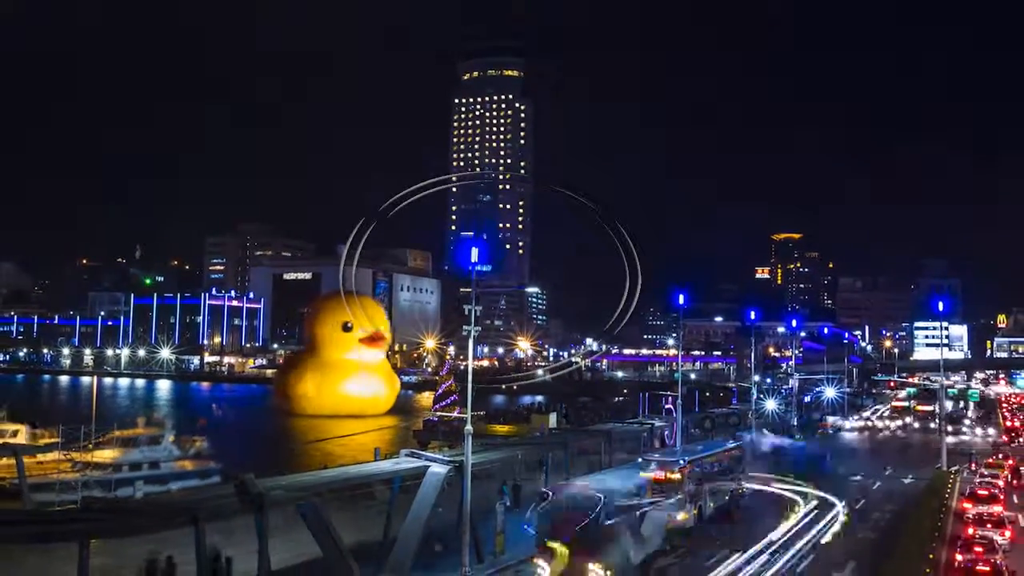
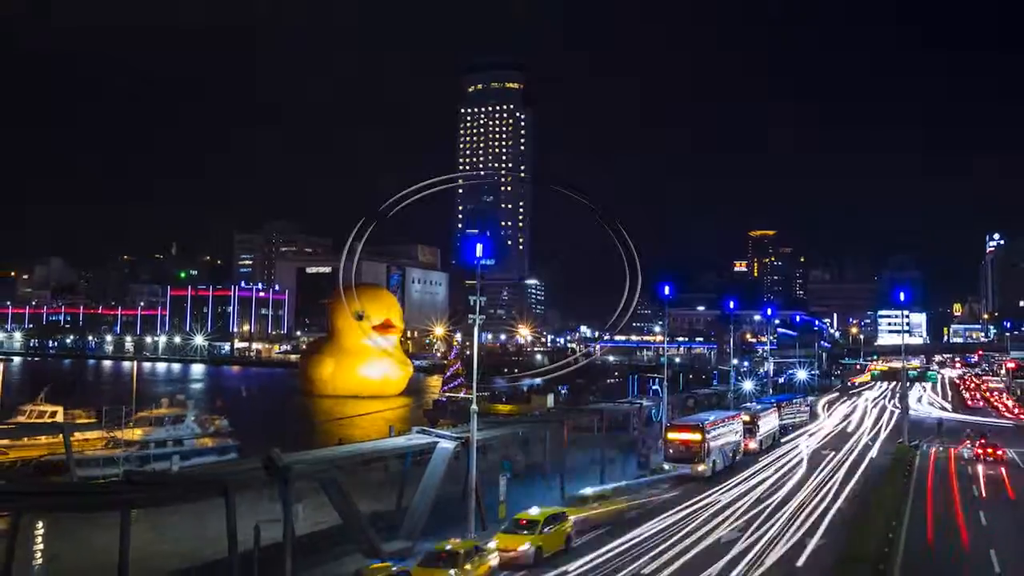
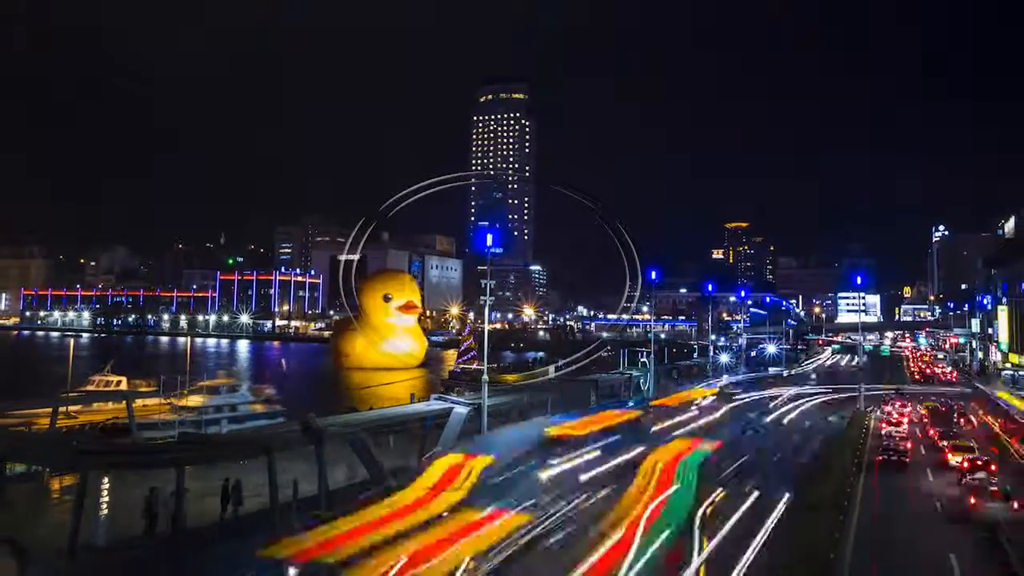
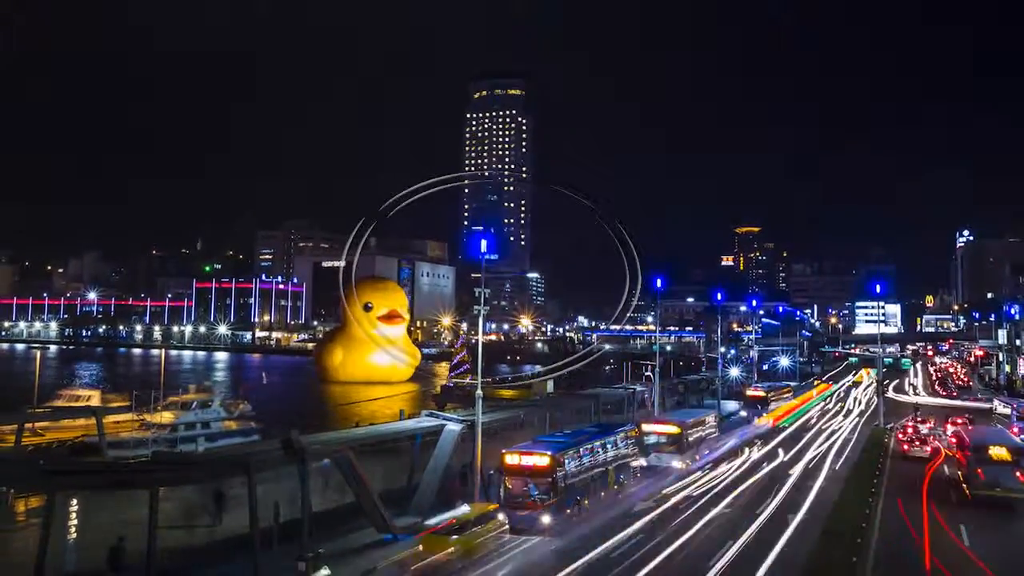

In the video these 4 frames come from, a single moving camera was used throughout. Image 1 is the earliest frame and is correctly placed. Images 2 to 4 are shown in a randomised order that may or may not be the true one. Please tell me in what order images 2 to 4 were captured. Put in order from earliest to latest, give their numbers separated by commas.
2, 4, 3
